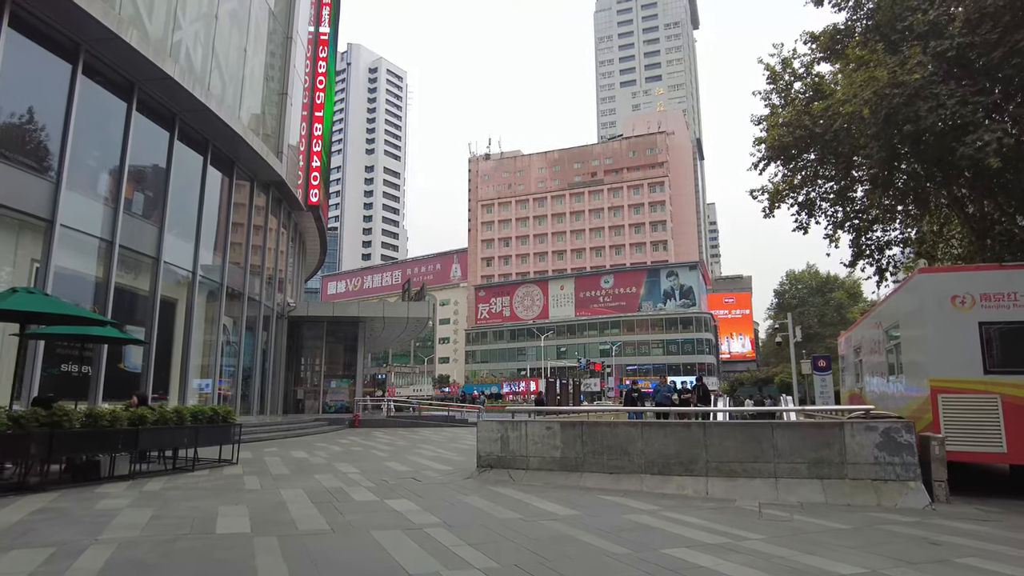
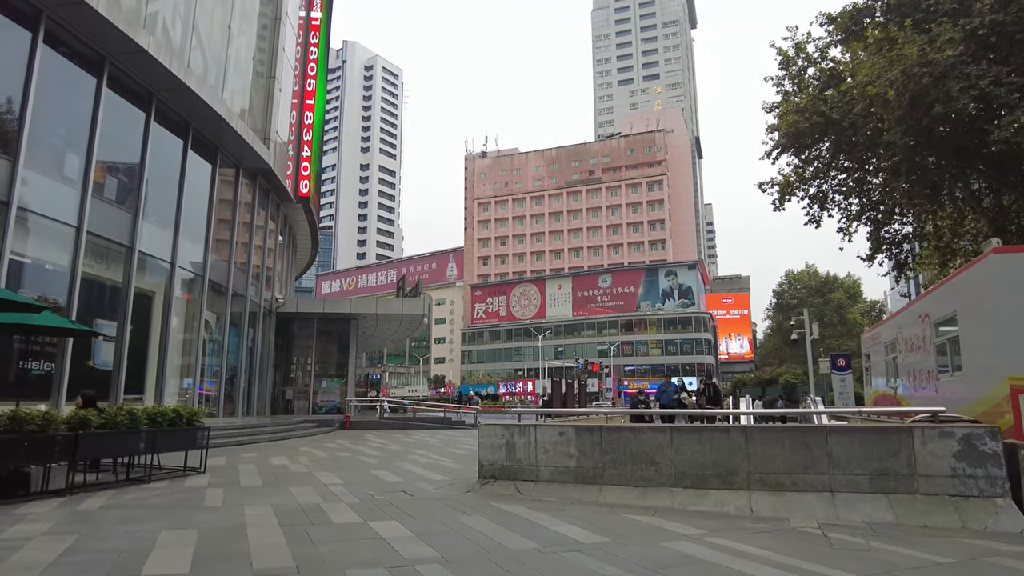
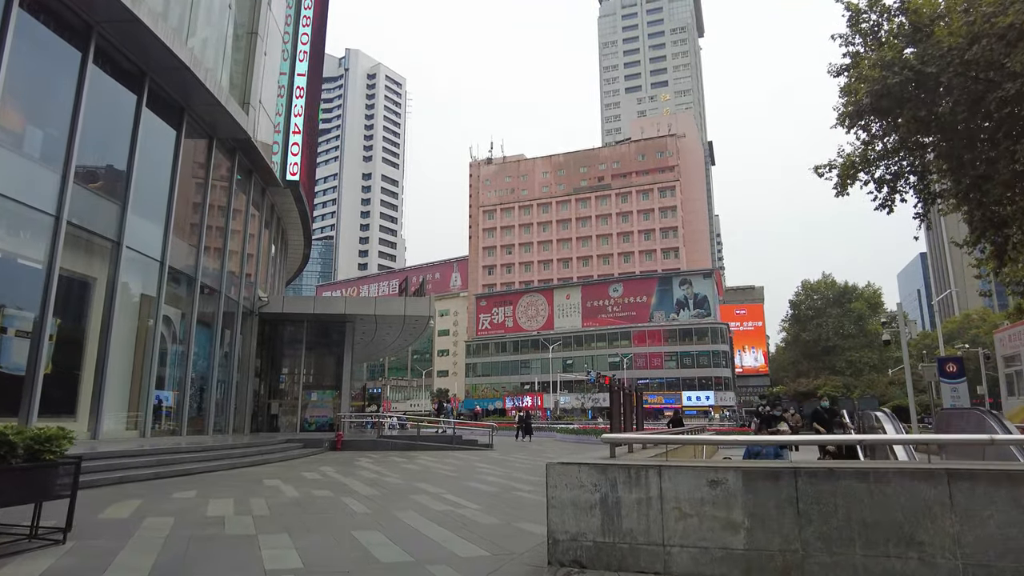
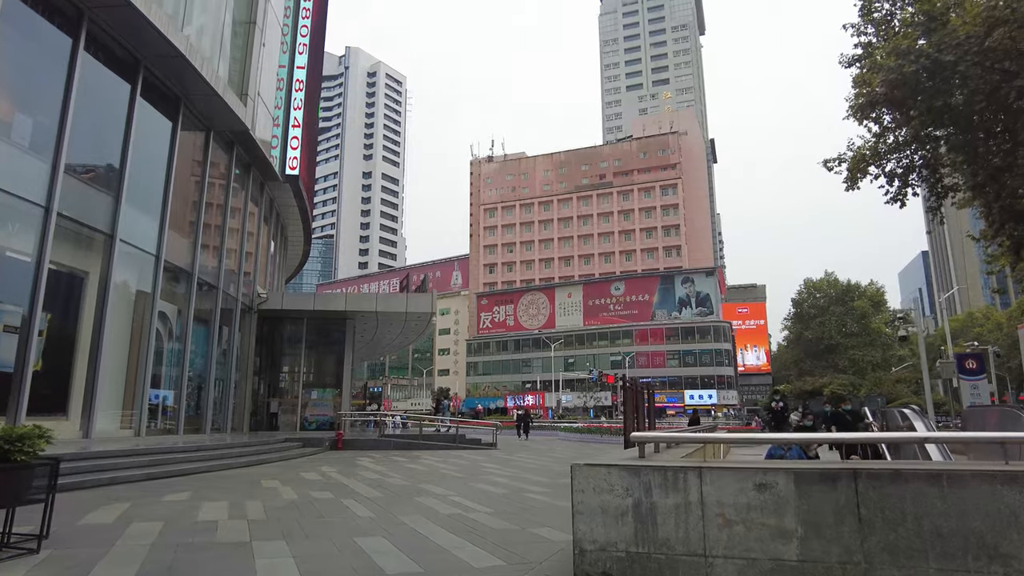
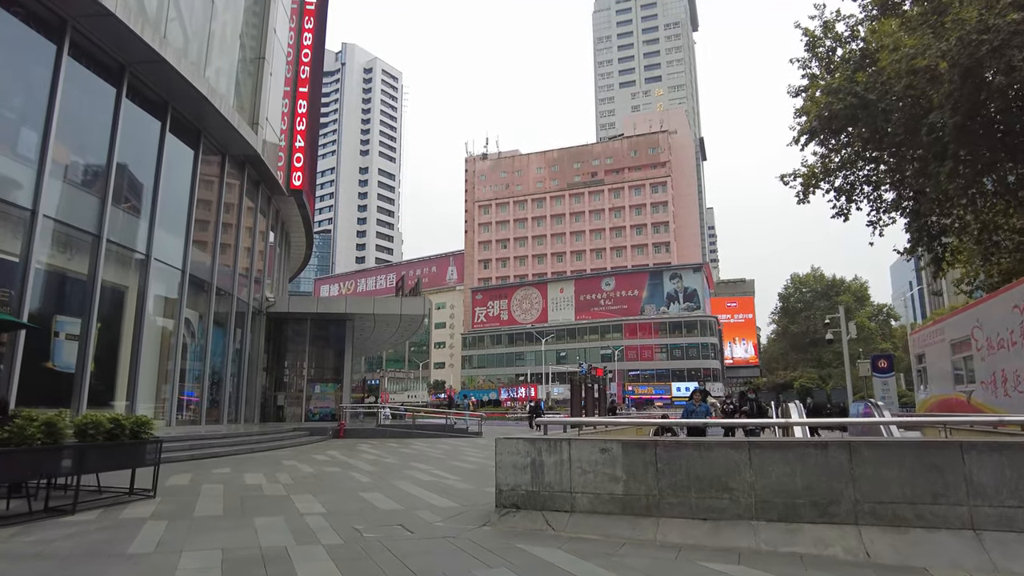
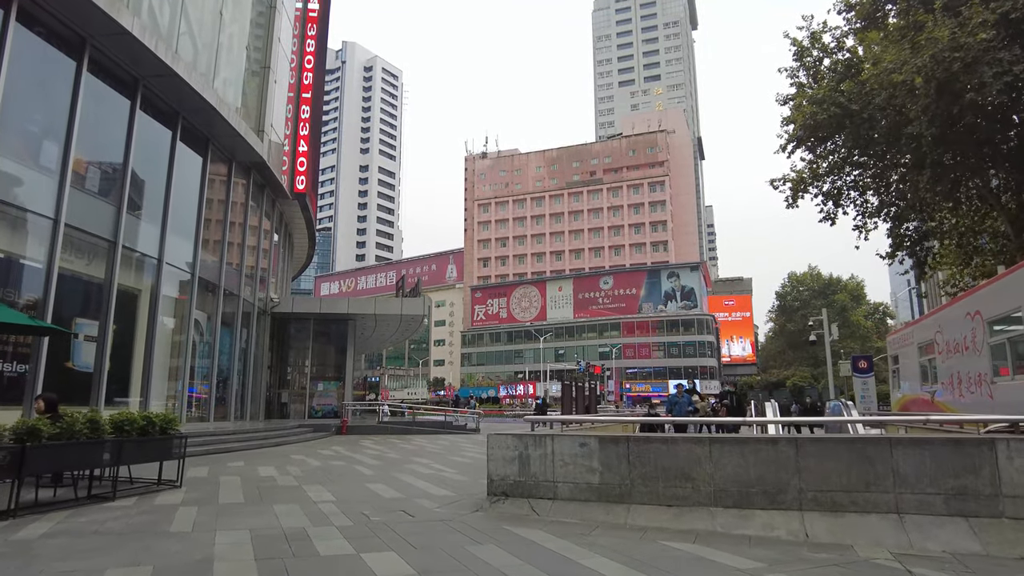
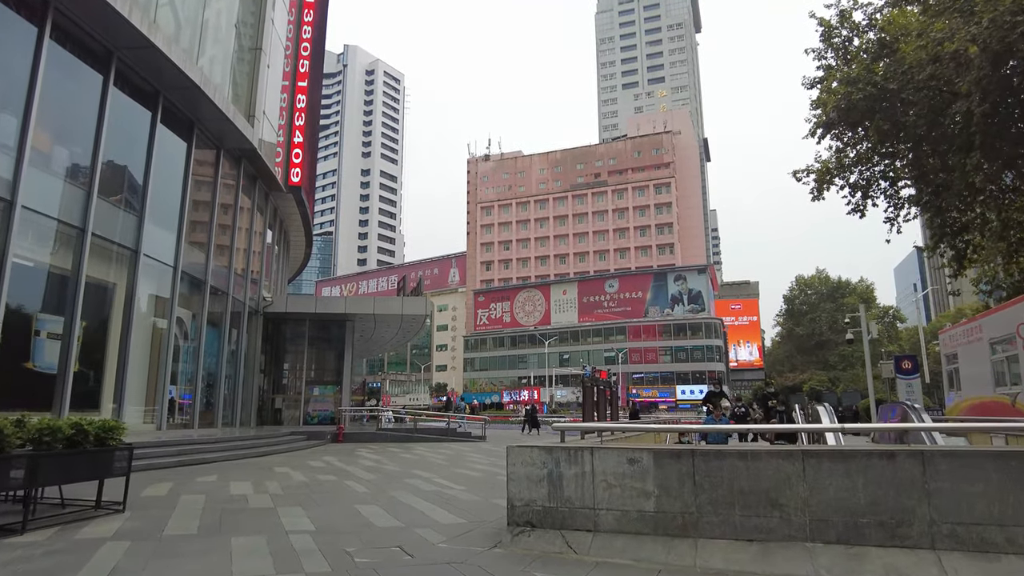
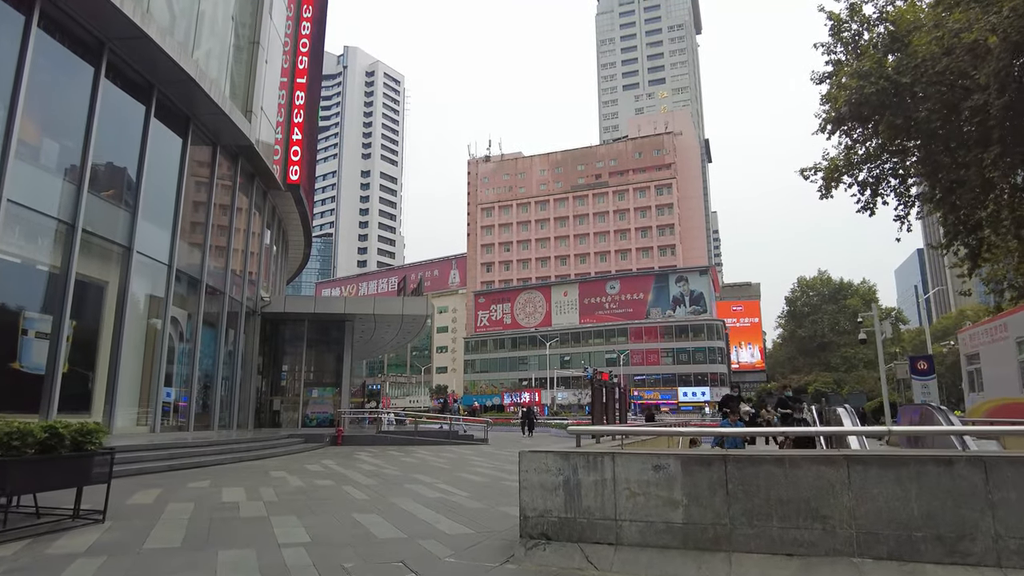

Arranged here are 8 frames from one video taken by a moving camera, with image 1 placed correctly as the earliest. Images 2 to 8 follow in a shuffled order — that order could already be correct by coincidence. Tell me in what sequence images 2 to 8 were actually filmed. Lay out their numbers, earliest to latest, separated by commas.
2, 6, 5, 7, 8, 3, 4
